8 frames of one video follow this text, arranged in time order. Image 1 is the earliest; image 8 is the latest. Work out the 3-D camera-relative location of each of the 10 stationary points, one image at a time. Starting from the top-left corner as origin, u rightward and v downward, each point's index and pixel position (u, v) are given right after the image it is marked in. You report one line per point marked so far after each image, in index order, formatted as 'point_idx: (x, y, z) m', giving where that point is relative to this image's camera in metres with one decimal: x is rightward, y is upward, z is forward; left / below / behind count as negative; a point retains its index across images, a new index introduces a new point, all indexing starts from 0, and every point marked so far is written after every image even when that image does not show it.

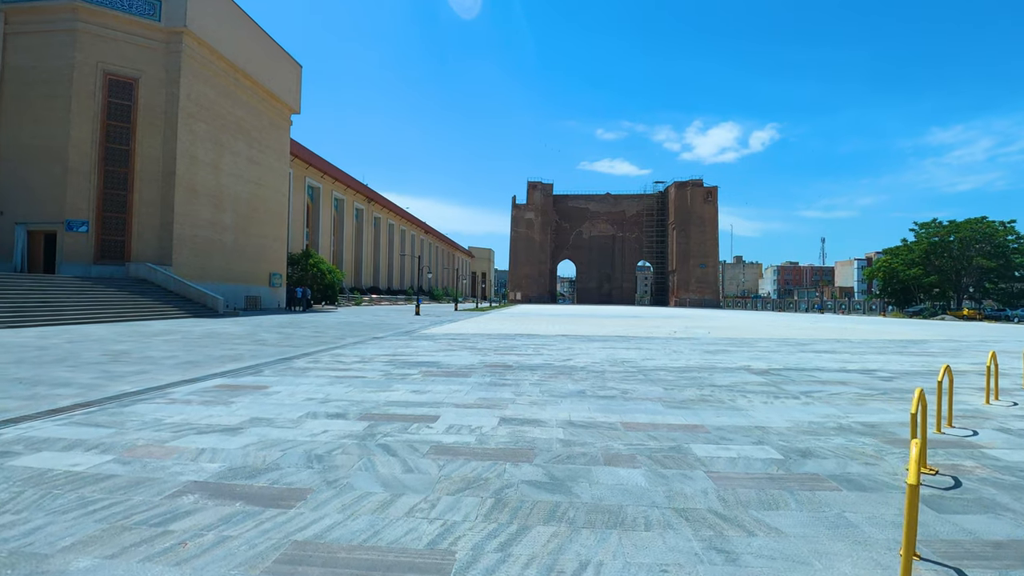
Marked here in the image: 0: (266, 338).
0: (-7.1, -1.5, +16.1) m
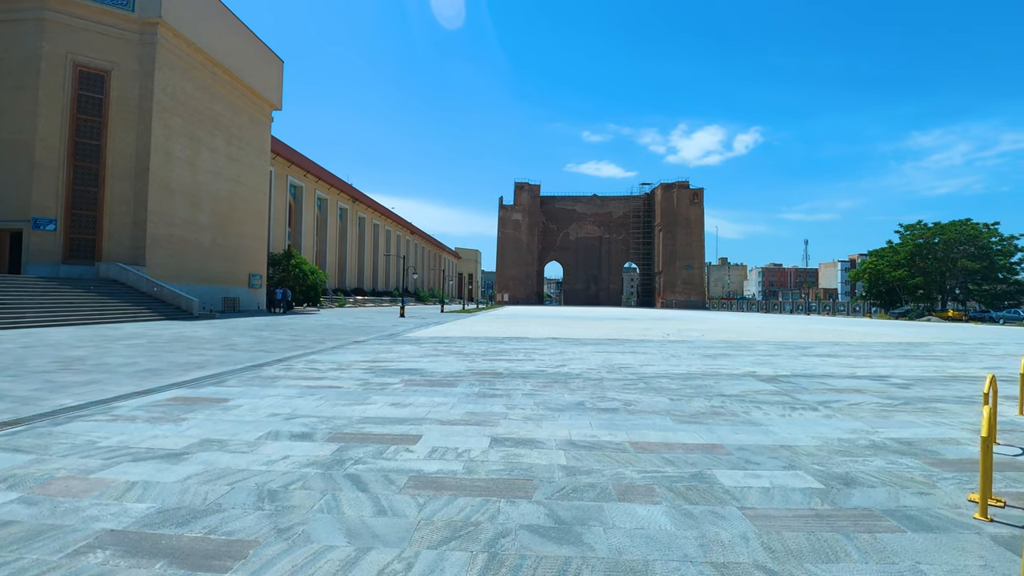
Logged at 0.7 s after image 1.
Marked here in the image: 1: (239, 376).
0: (-7.4, -1.5, +15.1) m
1: (-4.6, -1.5, +9.5) m
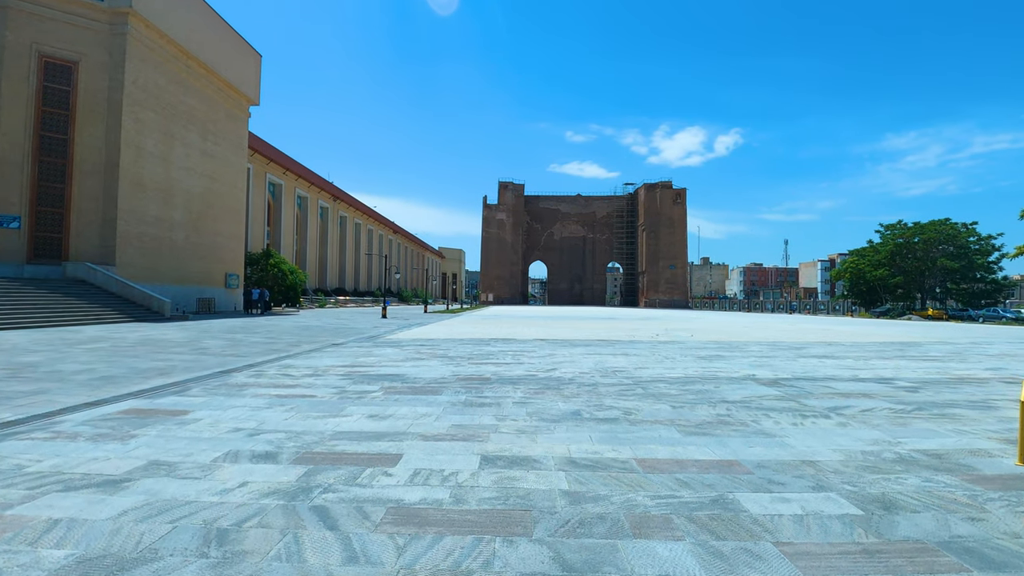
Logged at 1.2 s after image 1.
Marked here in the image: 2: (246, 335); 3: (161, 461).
0: (-7.7, -1.5, +14.3) m
1: (-4.8, -1.5, +8.8) m
2: (-8.2, -1.5, +17.5) m
3: (-3.0, -1.5, +4.8) m
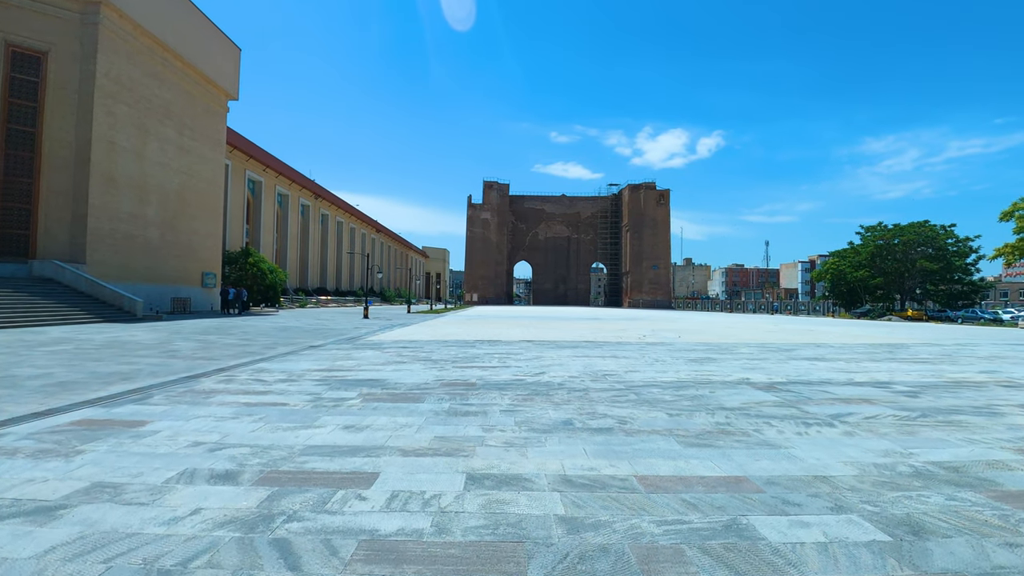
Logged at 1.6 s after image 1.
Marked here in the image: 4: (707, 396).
0: (-8.0, -1.5, +13.6) m
1: (-5.0, -1.5, +8.2) m
2: (-8.7, -1.4, +16.8) m
3: (-3.1, -1.5, +4.3) m
4: (+2.7, -1.5, +7.9) m
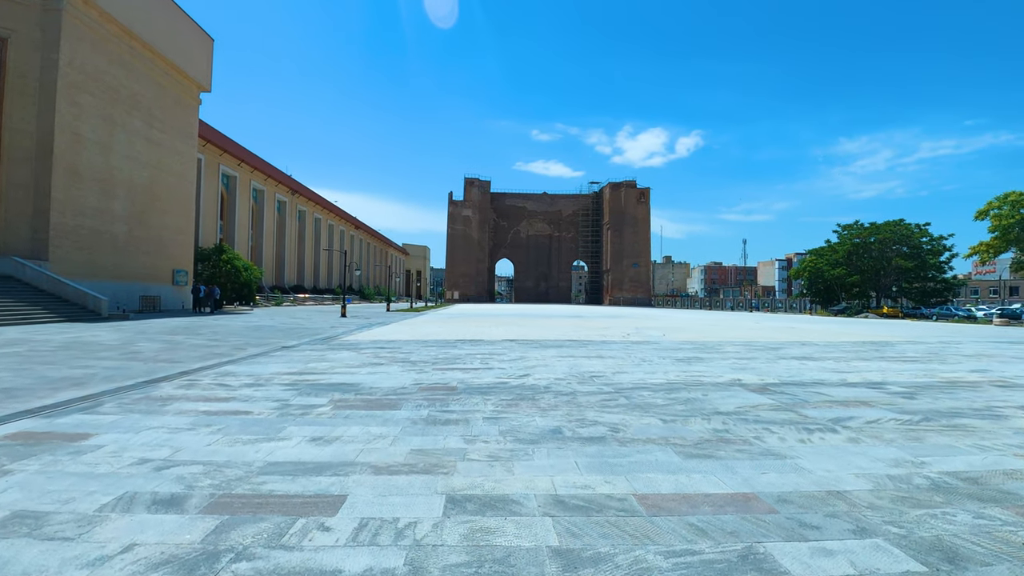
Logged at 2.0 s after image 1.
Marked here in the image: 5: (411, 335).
0: (-8.5, -1.4, +12.9) m
1: (-5.2, -1.4, +7.5) m
2: (-9.2, -1.4, +16.0) m
3: (-3.2, -1.5, +3.7) m
4: (+2.5, -1.5, +7.5) m
5: (-3.0, -1.4, +17.1) m
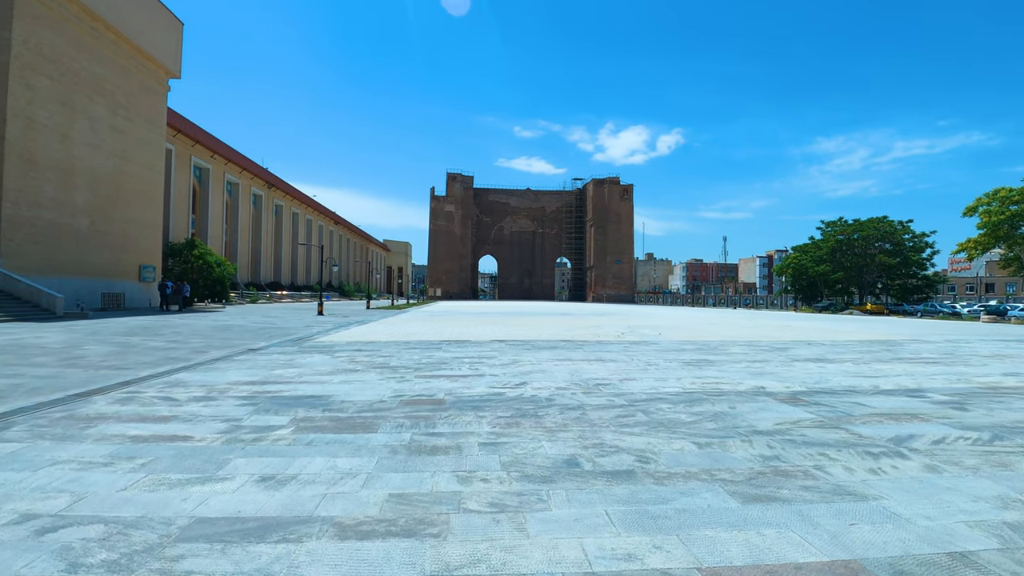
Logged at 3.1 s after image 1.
0: (-8.6, -1.4, +11.5) m
1: (-5.2, -1.4, +6.2) m
2: (-9.5, -1.3, +14.6) m
3: (-3.1, -1.4, +2.4) m
4: (+2.5, -1.4, +6.5) m
5: (-3.4, -1.3, +15.8) m
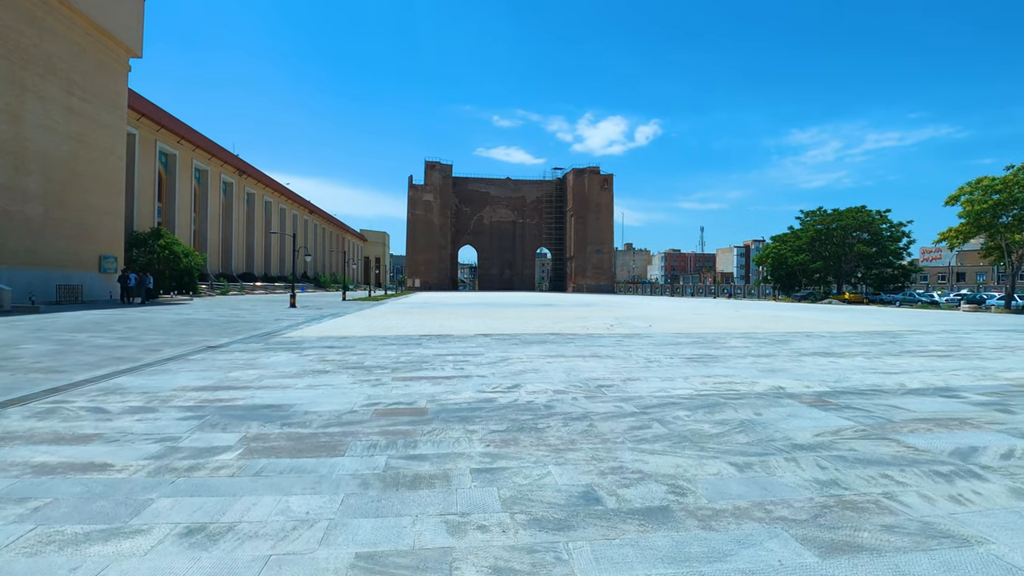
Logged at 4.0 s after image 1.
0: (-8.9, -1.2, +10.2) m
1: (-5.3, -1.3, +5.1) m
2: (-9.8, -1.1, +13.3) m
3: (-3.0, -1.4, +1.4) m
4: (+2.4, -1.3, +5.6) m
5: (-3.8, -1.1, +14.7) m
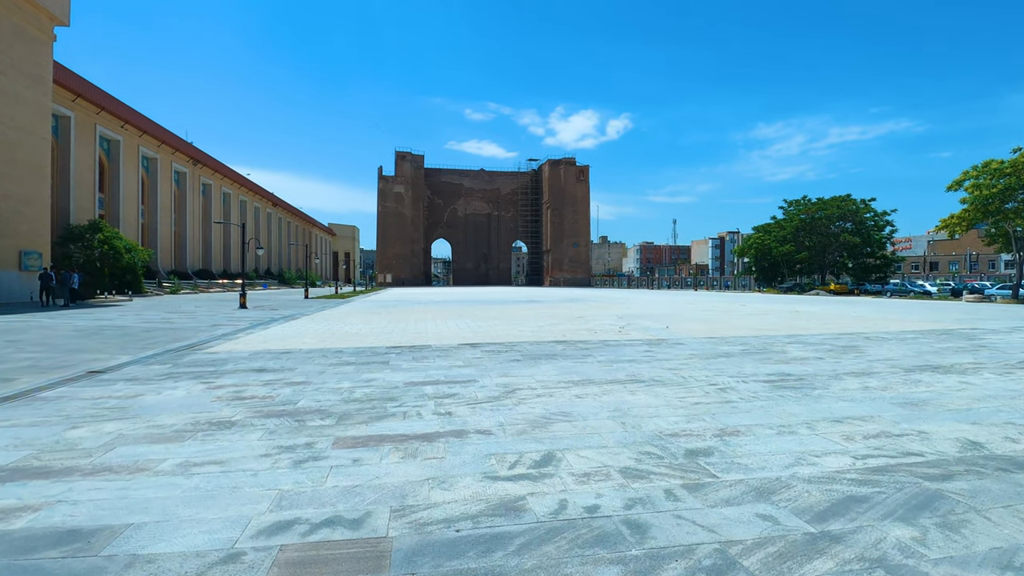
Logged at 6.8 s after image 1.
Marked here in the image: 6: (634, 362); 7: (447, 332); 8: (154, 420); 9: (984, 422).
0: (-8.8, -1.3, +6.8) m
1: (-4.9, -1.4, +1.9) m
2: (-9.9, -1.1, +9.8) m
3: (-2.5, -1.5, -1.7) m
4: (+2.7, -1.3, +2.7) m
5: (-3.9, -1.0, +11.5) m
6: (+1.9, -1.1, +8.6) m
7: (-1.5, -1.0, +13.6) m
8: (-3.4, -1.2, +5.5) m
9: (+4.4, -1.2, +5.4) m
